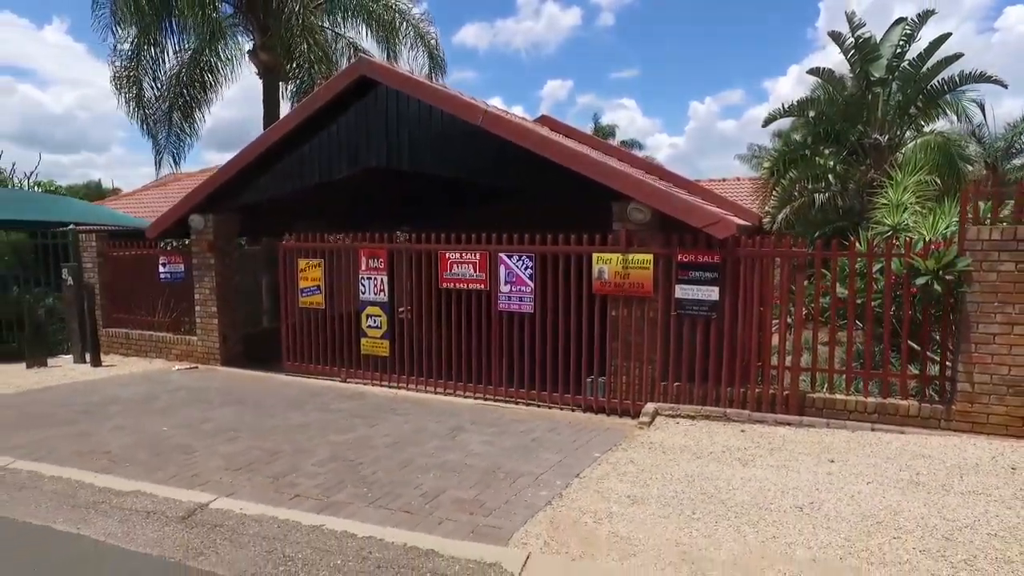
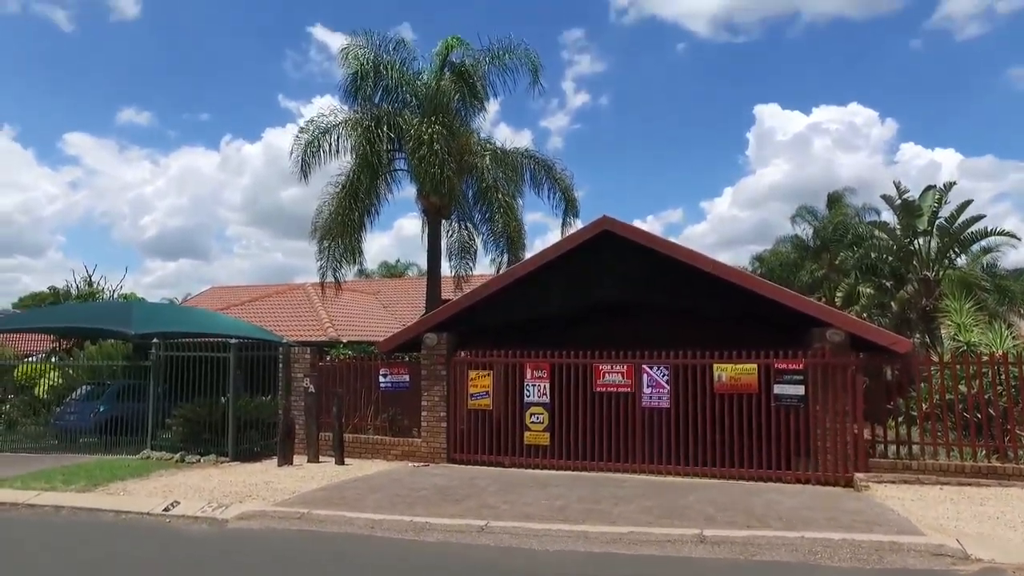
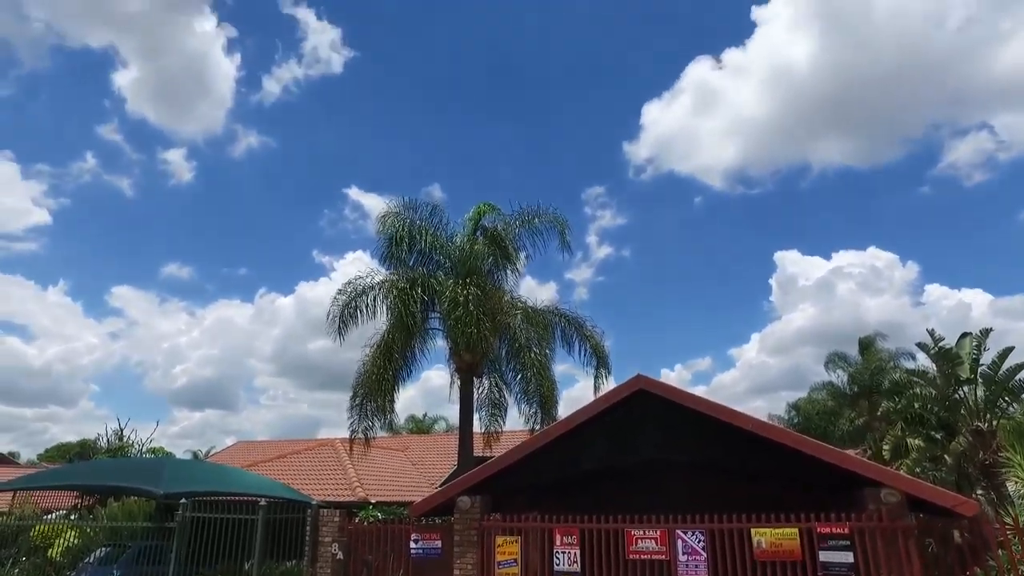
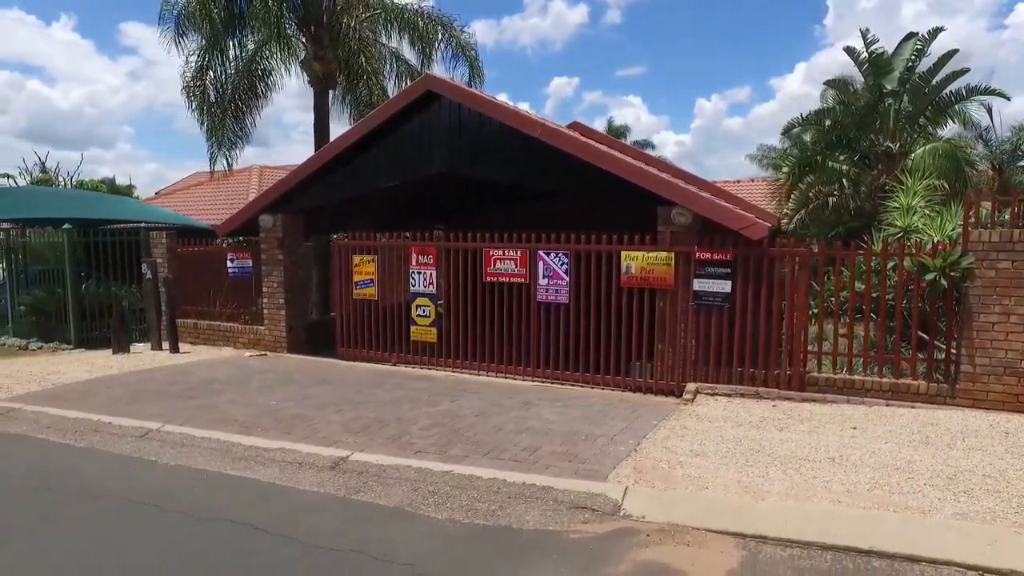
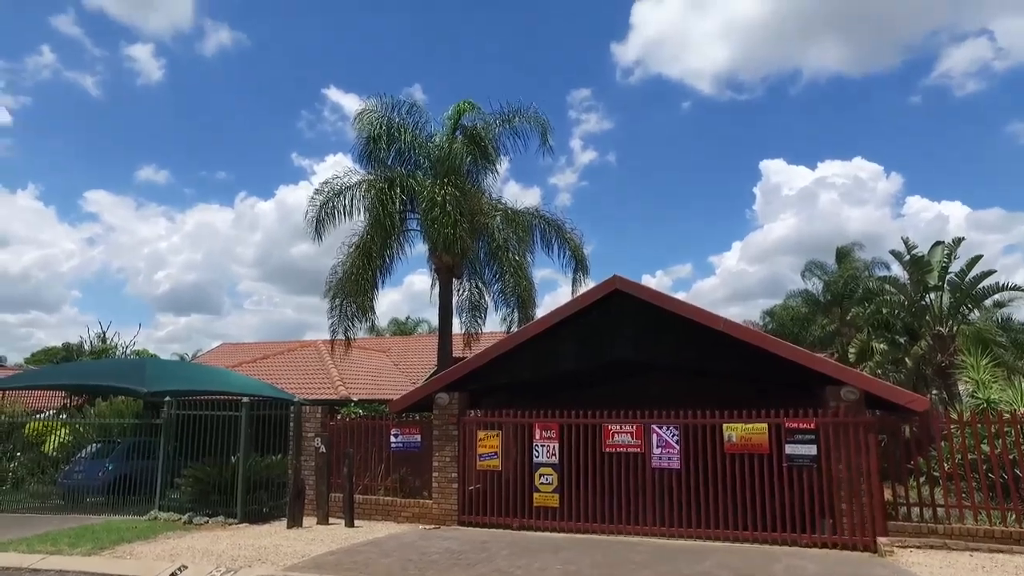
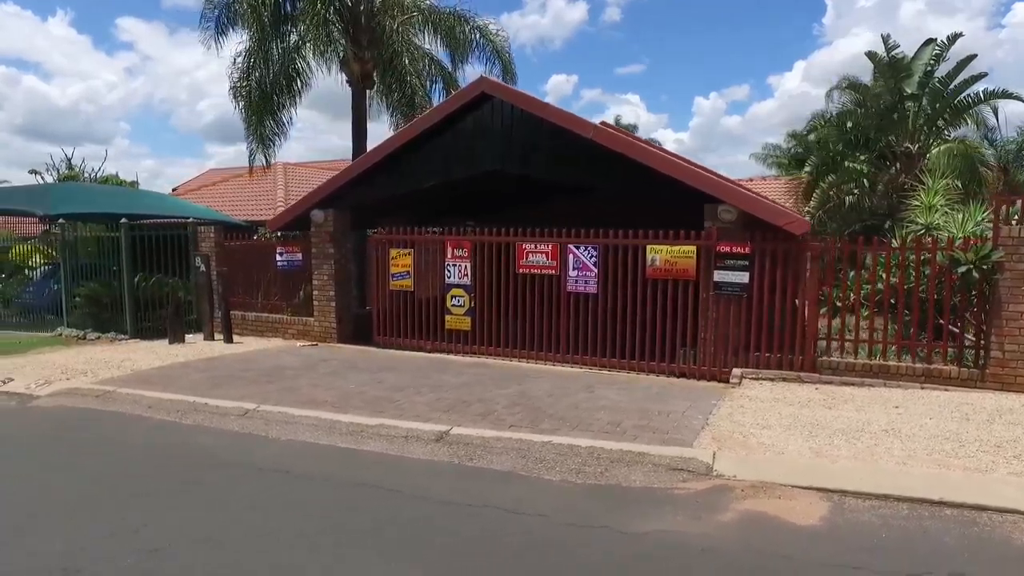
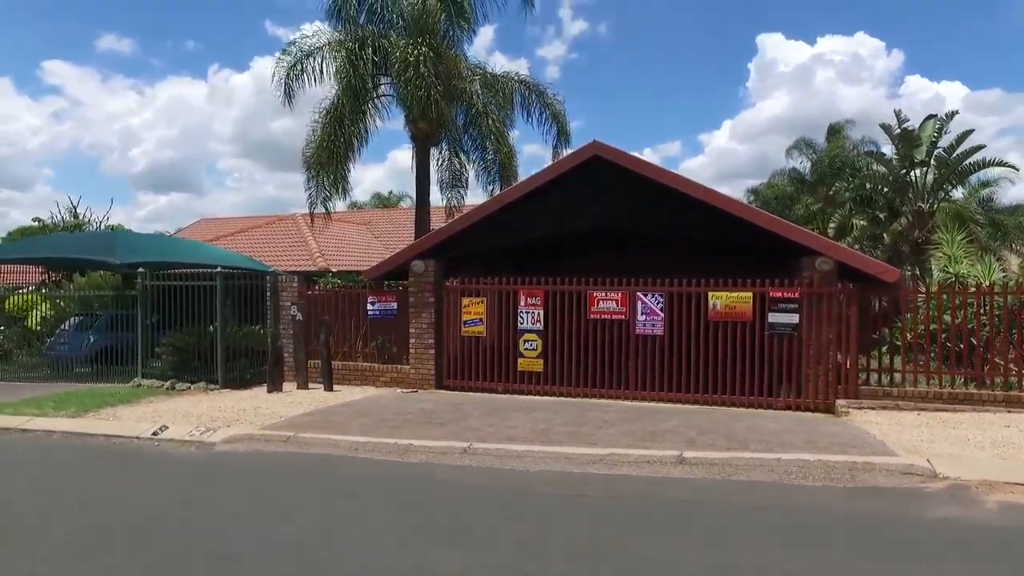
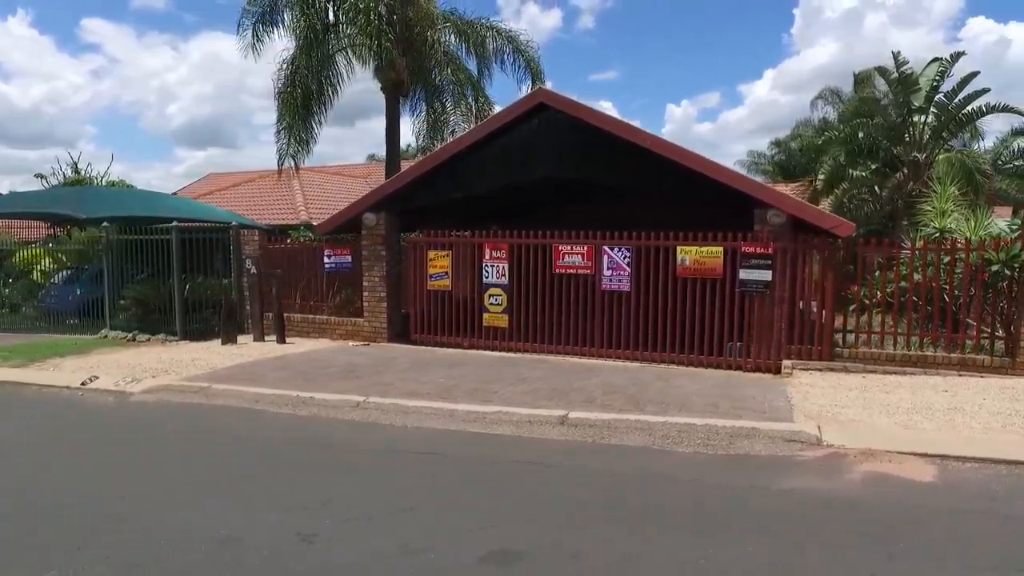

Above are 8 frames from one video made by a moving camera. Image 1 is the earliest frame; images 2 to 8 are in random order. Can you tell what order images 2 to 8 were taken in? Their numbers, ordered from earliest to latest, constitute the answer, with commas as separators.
4, 6, 8, 7, 2, 5, 3
